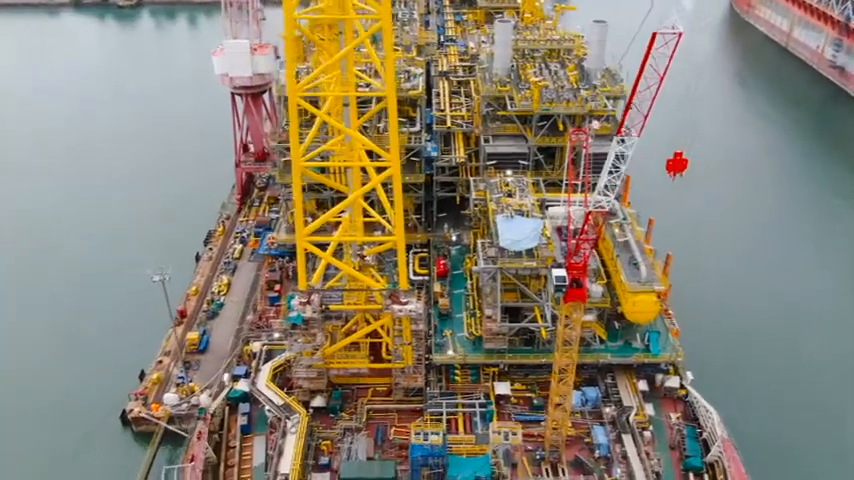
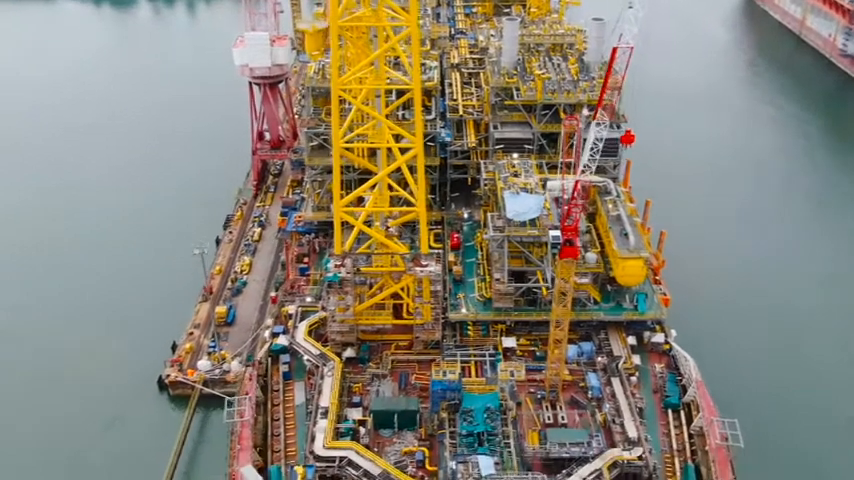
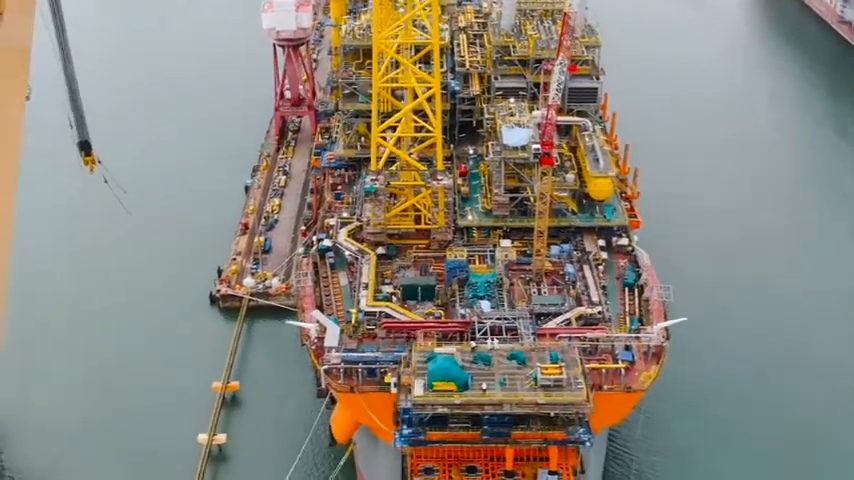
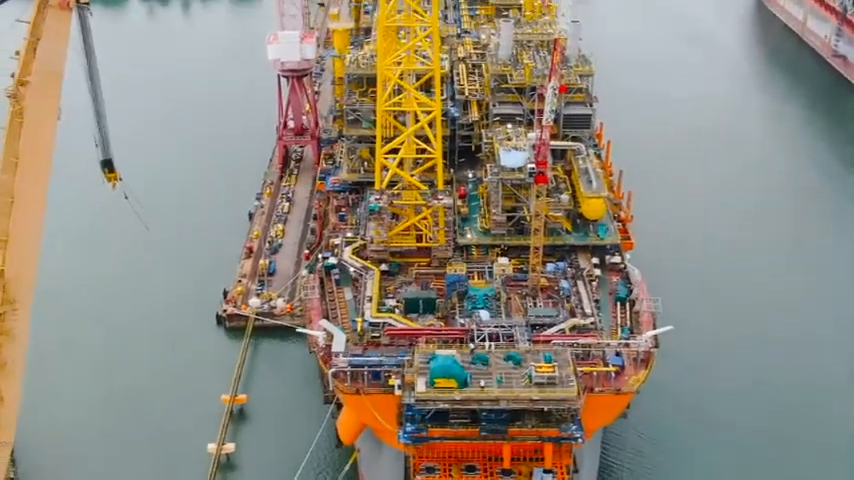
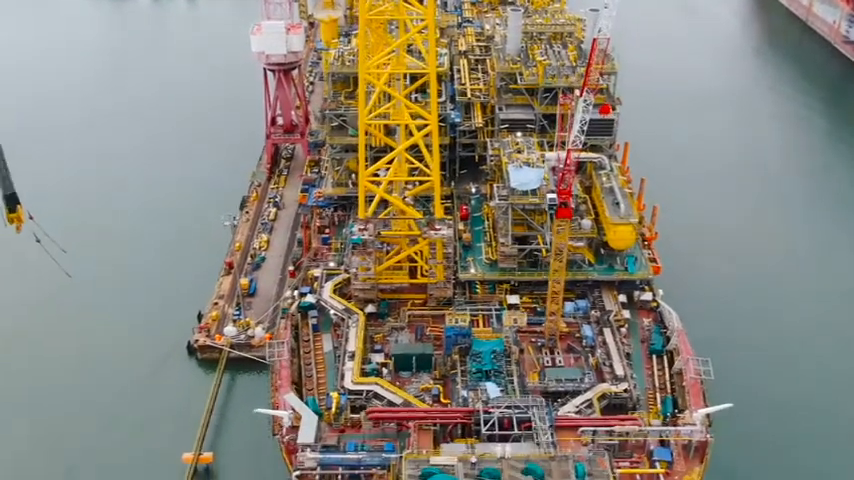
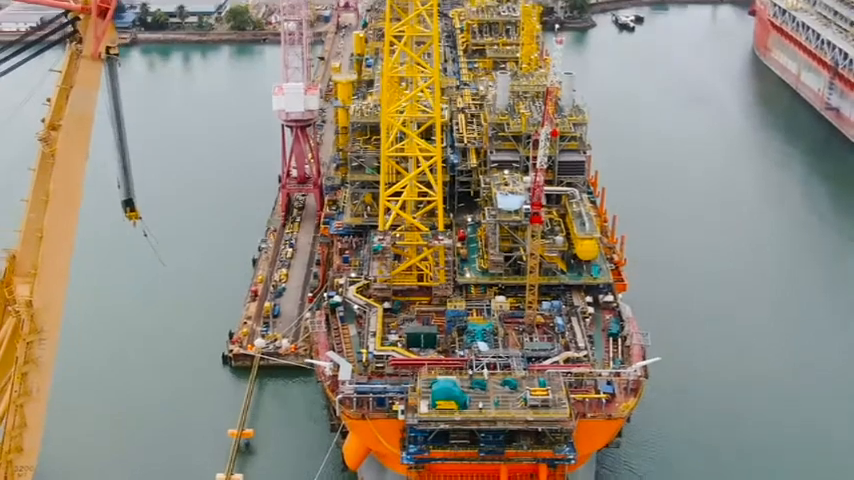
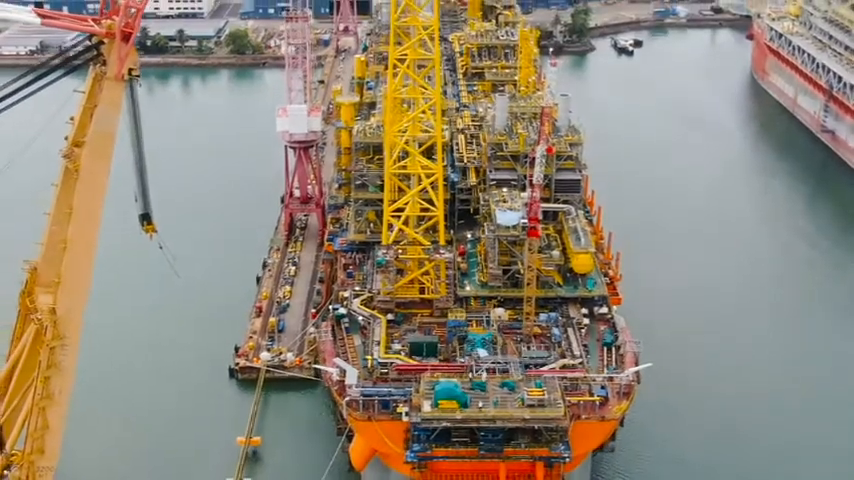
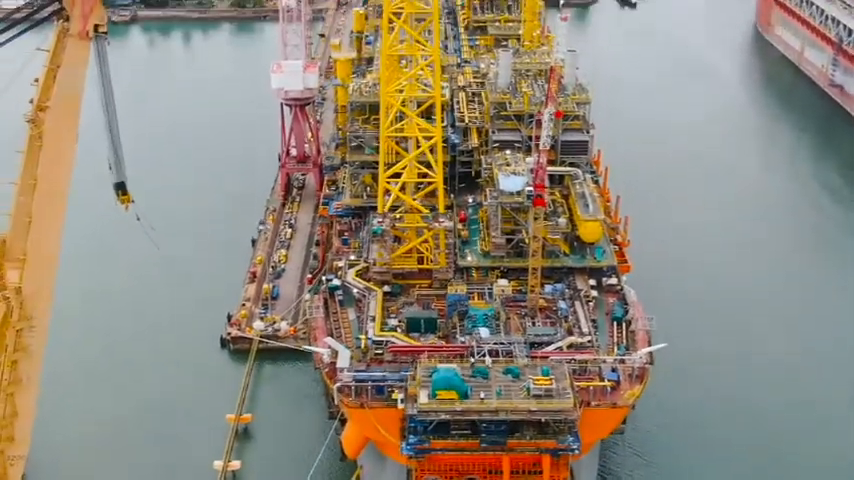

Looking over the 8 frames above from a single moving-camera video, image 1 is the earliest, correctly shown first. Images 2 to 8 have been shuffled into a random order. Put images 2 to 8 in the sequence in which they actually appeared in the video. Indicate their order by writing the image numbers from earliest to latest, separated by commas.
2, 5, 3, 4, 8, 6, 7
